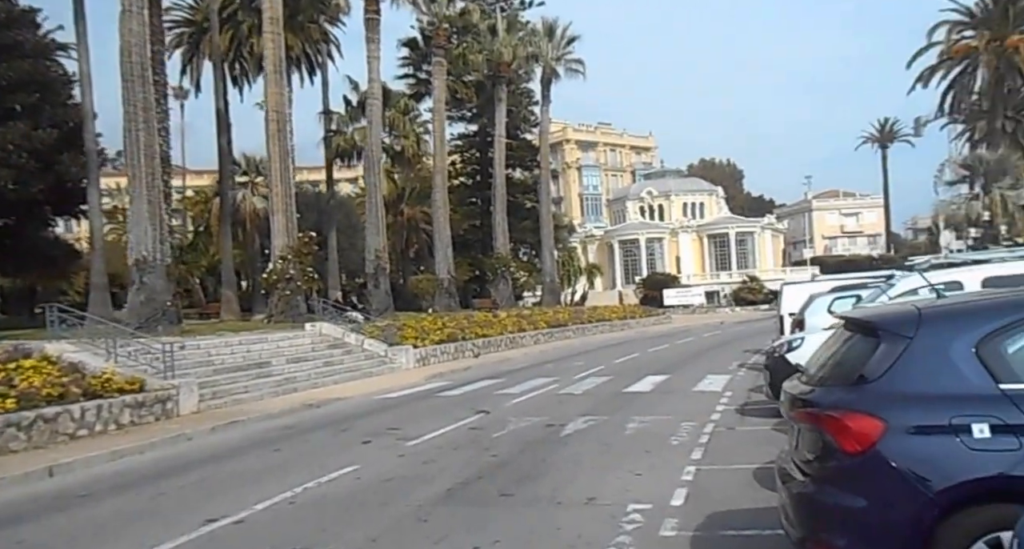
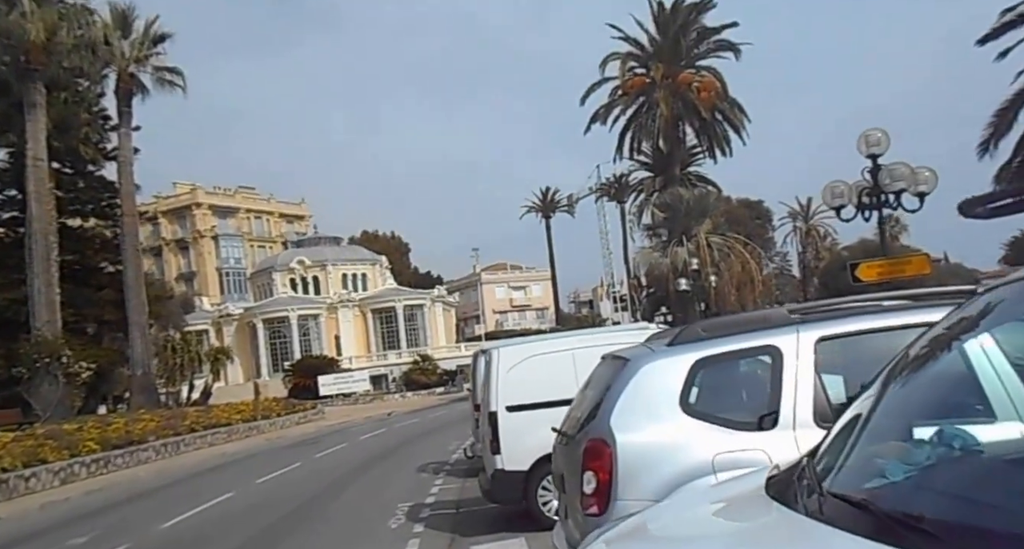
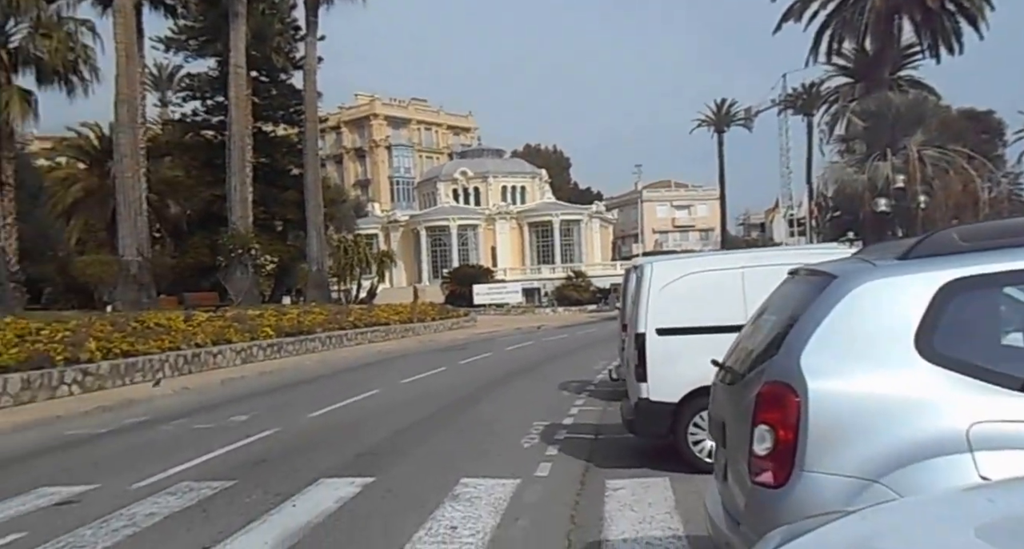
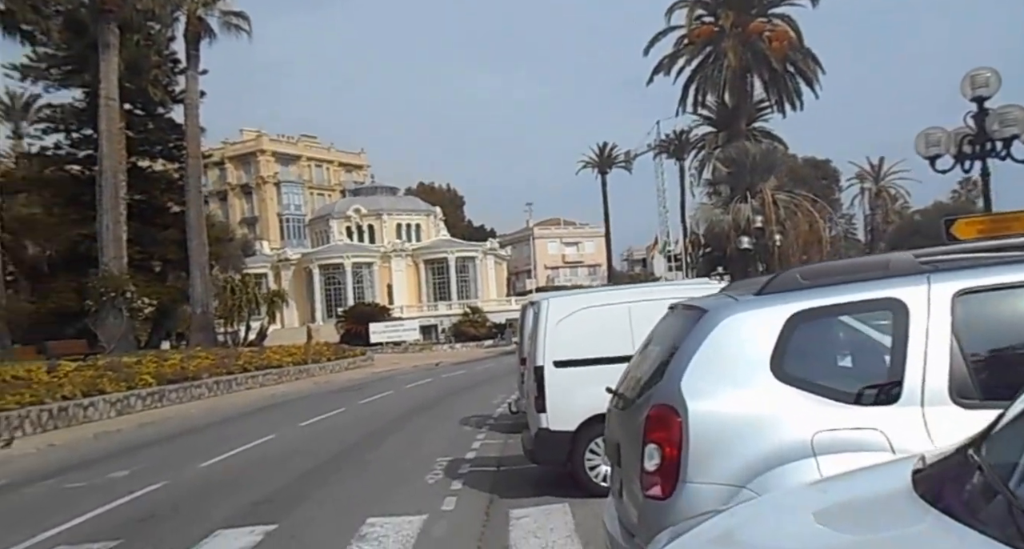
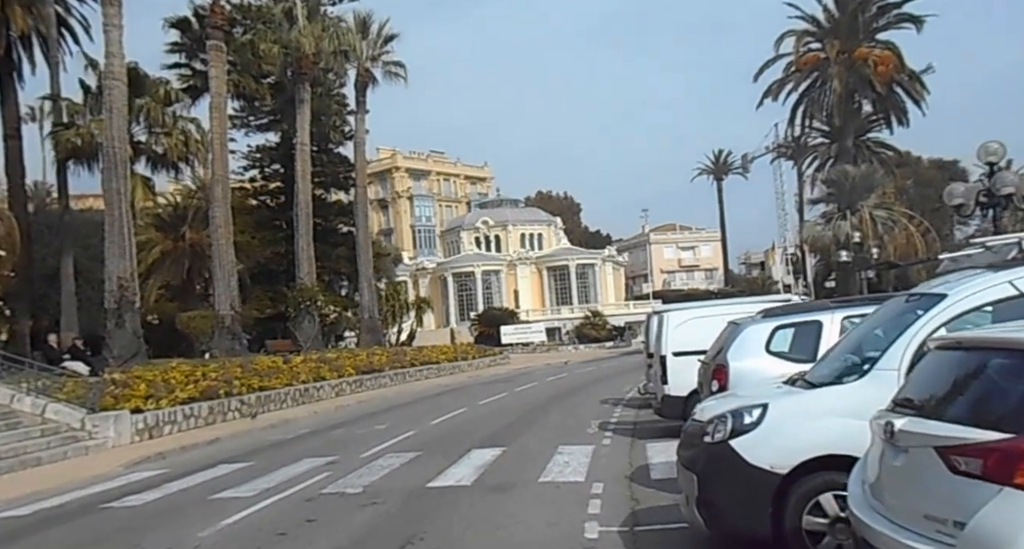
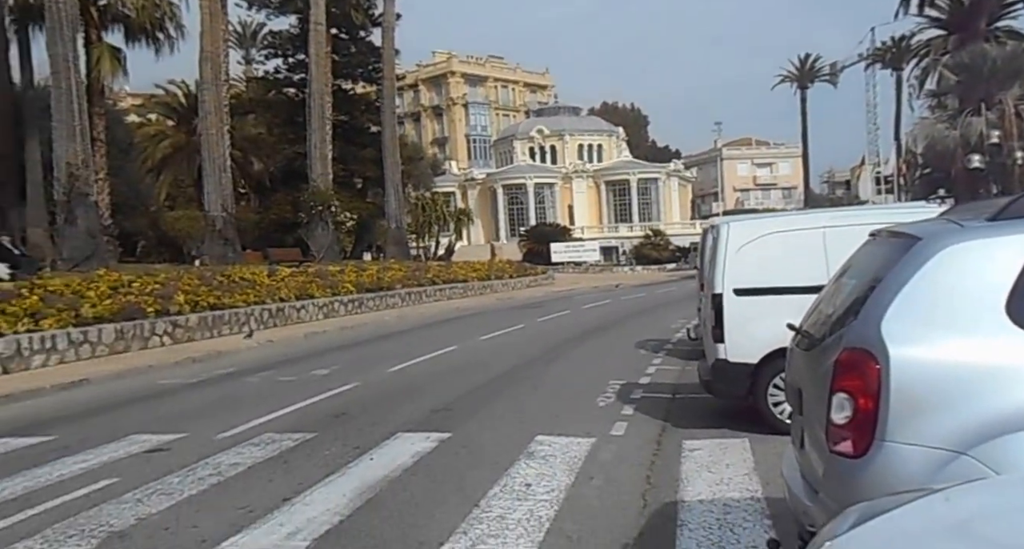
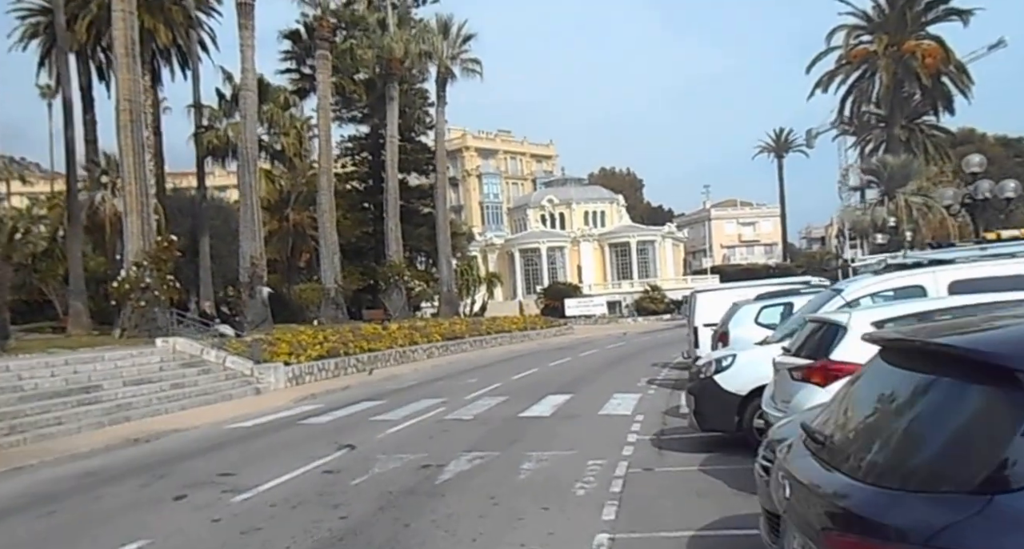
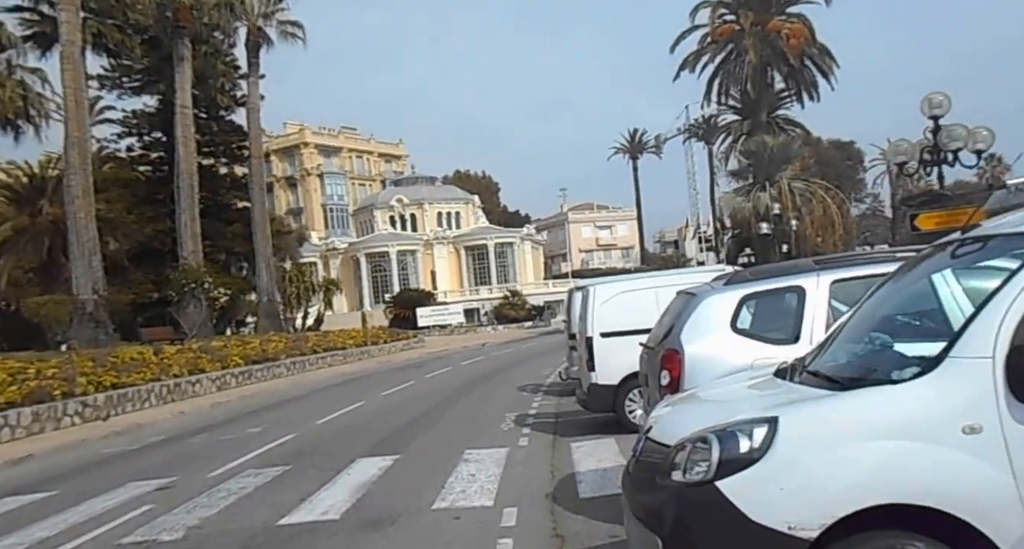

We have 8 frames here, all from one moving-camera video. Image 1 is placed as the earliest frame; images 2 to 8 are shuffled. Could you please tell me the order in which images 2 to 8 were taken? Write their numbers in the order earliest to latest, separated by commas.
7, 5, 8, 2, 4, 3, 6
